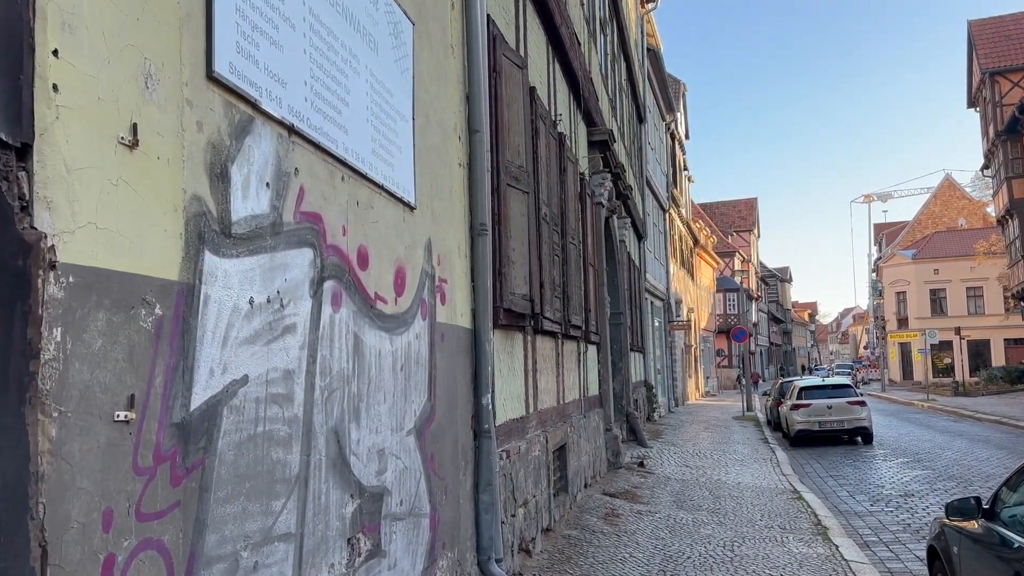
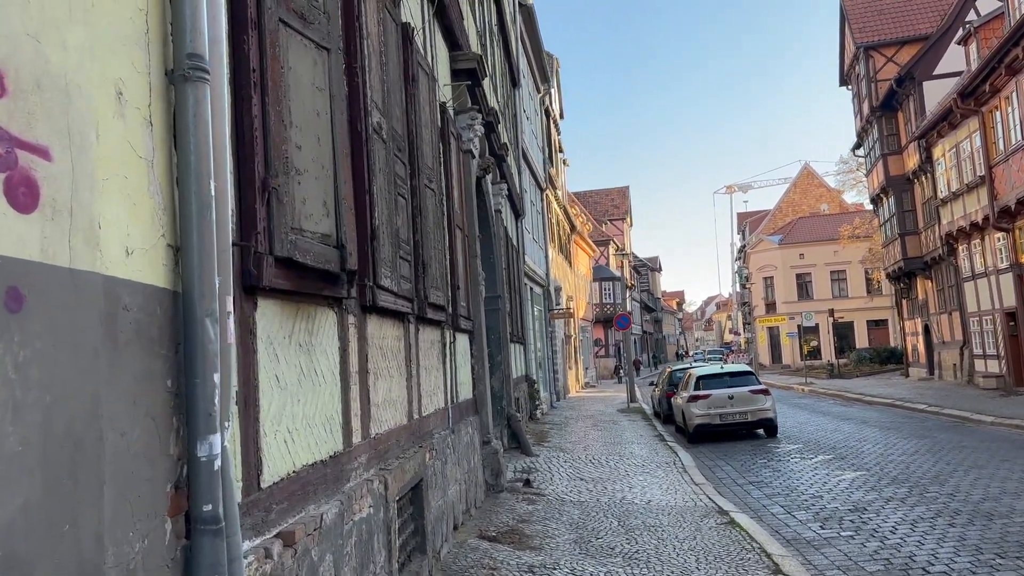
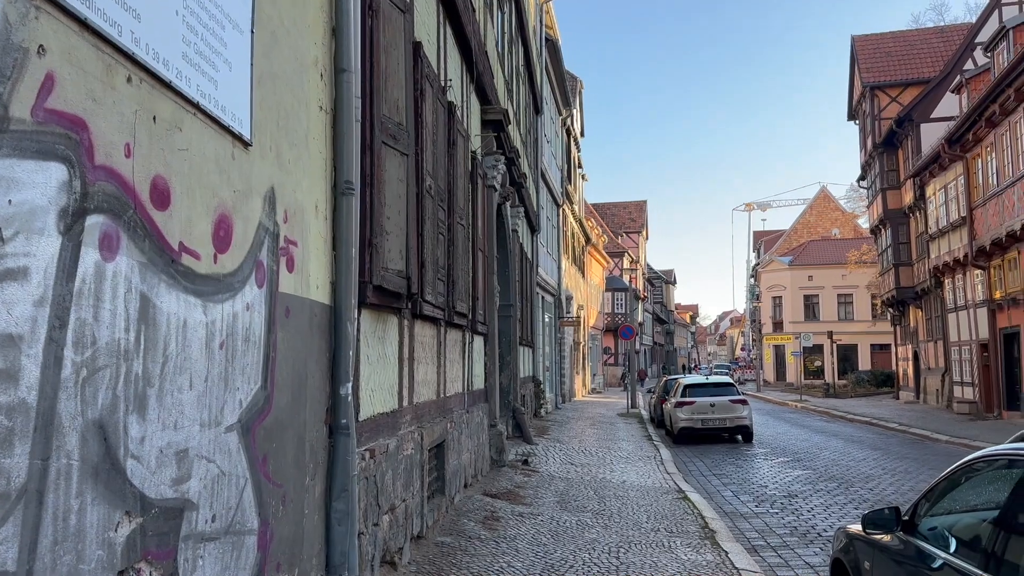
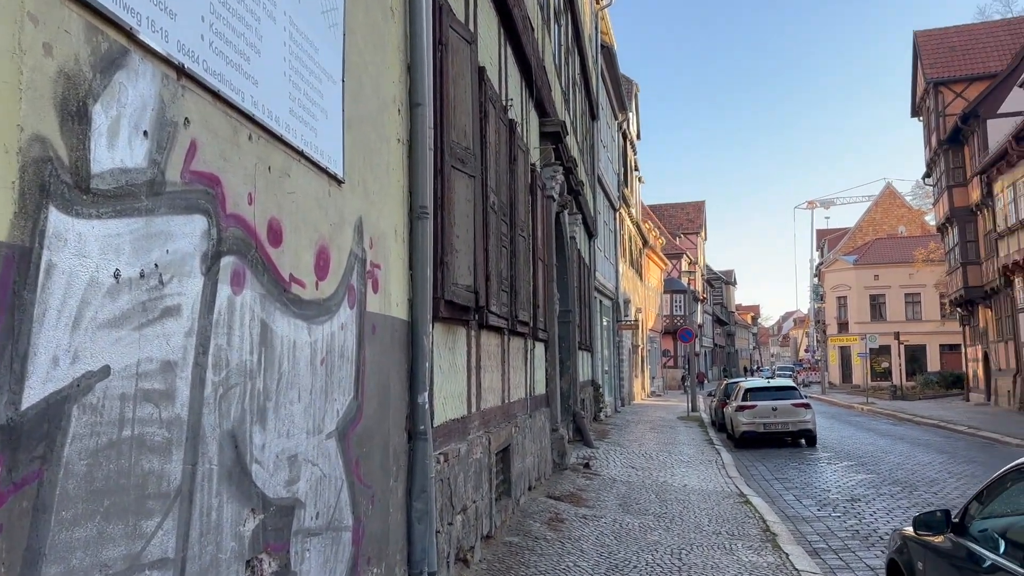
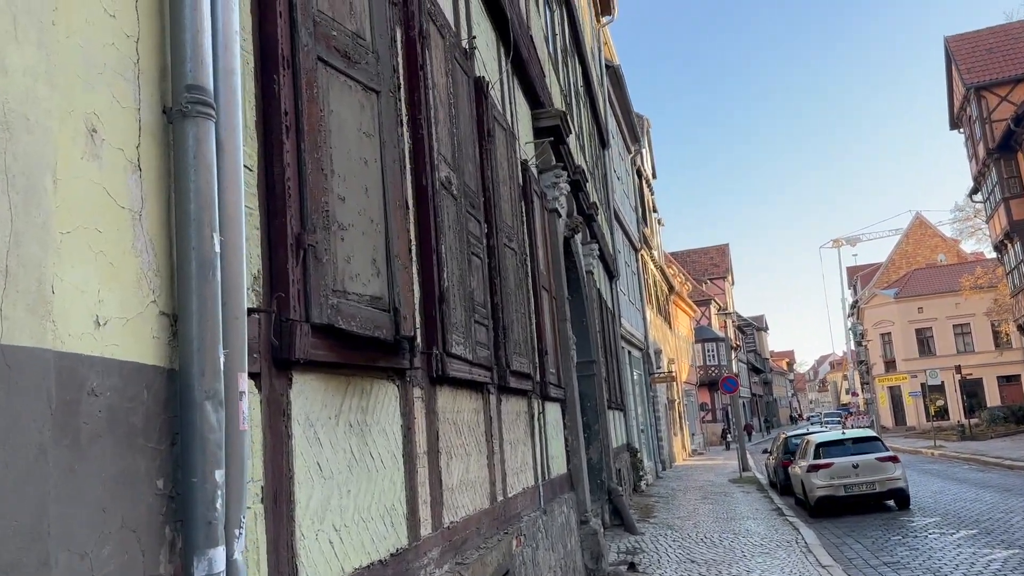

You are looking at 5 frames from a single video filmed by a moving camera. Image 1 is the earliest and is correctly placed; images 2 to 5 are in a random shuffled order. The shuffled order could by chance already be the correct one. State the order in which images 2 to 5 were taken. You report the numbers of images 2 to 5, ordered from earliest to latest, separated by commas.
4, 3, 2, 5
